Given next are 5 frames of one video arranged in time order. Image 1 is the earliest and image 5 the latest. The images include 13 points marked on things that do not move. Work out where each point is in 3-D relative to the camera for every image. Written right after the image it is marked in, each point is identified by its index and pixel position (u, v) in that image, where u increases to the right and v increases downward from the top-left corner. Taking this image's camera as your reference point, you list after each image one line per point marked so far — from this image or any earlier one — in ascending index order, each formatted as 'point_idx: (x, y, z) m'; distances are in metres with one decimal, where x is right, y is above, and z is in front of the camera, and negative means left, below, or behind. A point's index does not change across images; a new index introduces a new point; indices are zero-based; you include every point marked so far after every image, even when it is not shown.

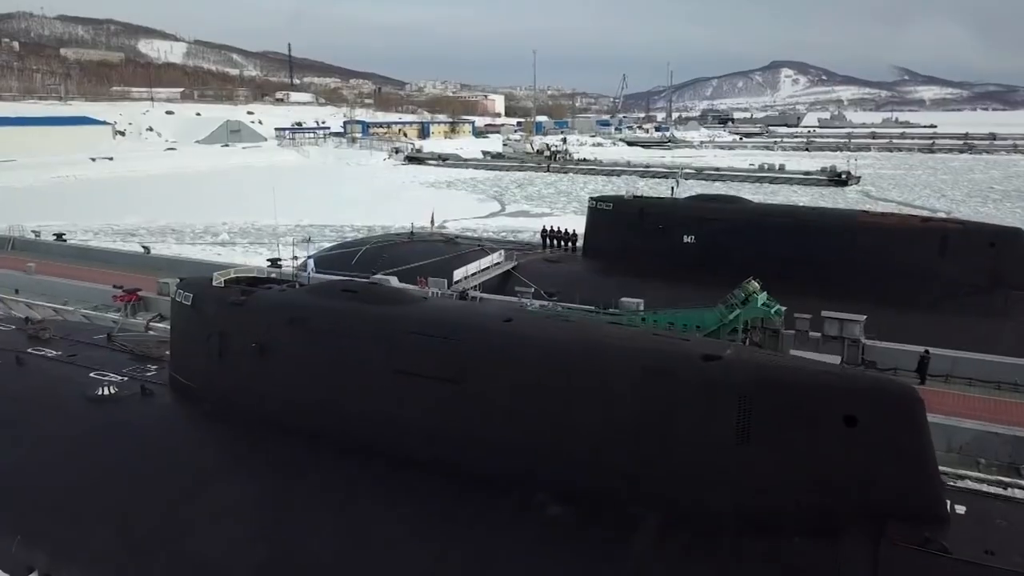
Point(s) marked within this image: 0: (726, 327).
0: (+3.6, -0.7, +13.8) m
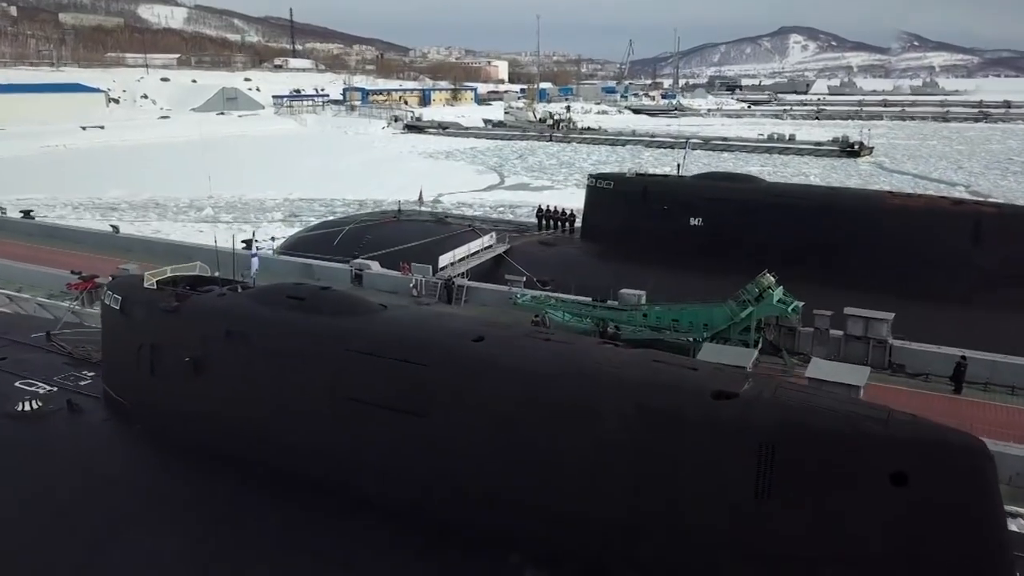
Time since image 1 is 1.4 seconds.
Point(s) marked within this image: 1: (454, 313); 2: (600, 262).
0: (+3.4, -0.6, +12.3) m
1: (-0.6, -0.3, +8.3) m
2: (+1.9, +0.6, +17.6) m
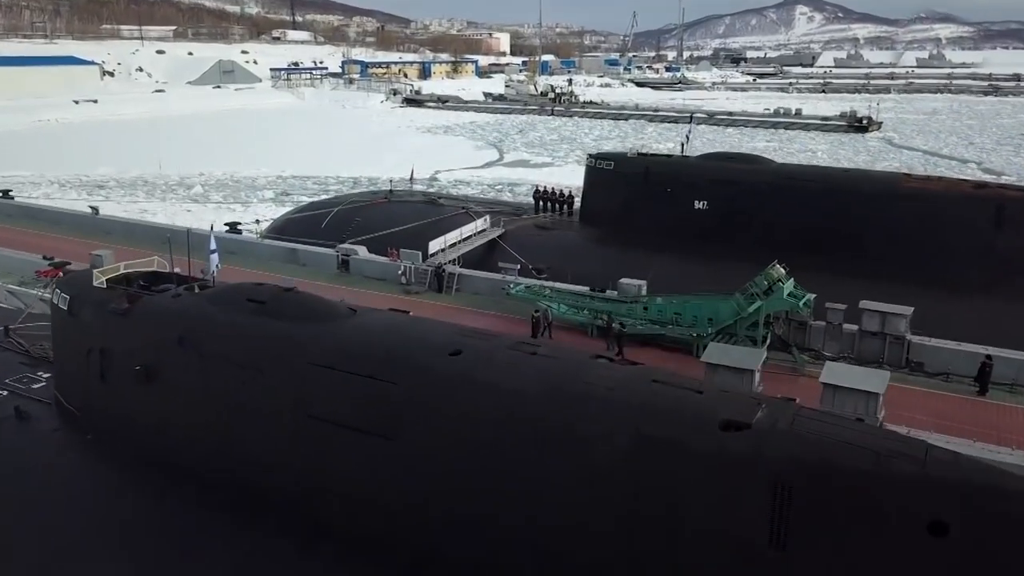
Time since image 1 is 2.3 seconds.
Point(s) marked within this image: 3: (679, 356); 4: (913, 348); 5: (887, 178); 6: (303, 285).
0: (+3.3, -0.5, +11.5) m
1: (-0.7, -0.3, +7.5) m
2: (+1.8, +0.8, +16.7) m
3: (+2.5, -1.0, +12.1) m
4: (+5.7, -0.9, +11.5) m
5: (+6.7, +1.9, +14.5) m
6: (-4.1, 0.0, +16.0) m
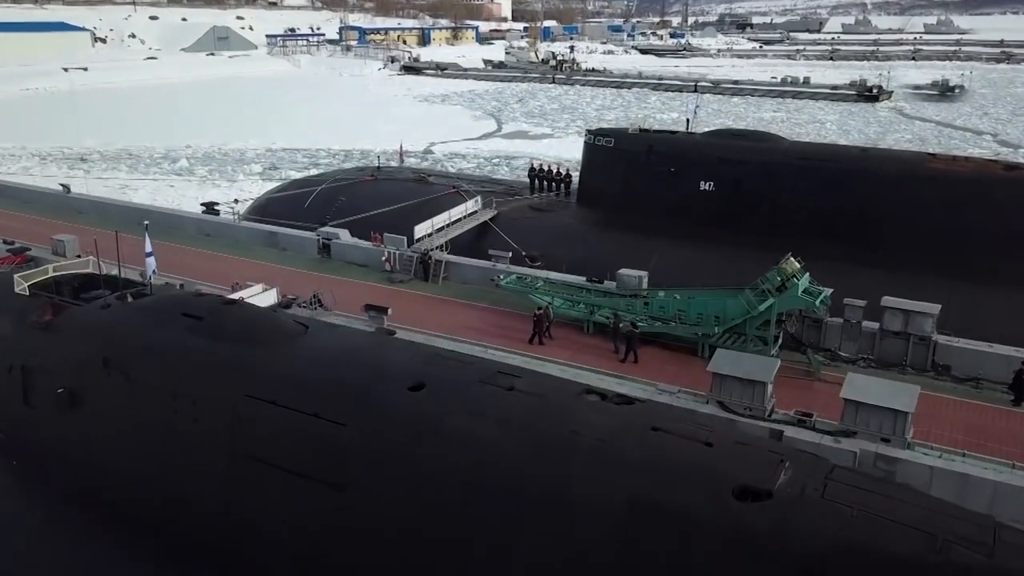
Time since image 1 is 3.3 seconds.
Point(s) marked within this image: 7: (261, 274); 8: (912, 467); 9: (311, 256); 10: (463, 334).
0: (+3.1, -0.4, +10.5) m
1: (-0.9, -0.4, +6.5) m
2: (+1.6, +1.1, +15.6) m
3: (+2.3, -0.9, +11.1) m
4: (+5.5, -0.8, +10.4) m
5: (+6.5, +2.1, +13.3) m
6: (-4.3, +0.3, +15.0) m
7: (-4.6, +0.3, +15.0) m
8: (+3.8, -1.7, +7.7) m
9: (-3.9, +0.6, +15.9) m
10: (-0.7, -0.7, +11.9) m
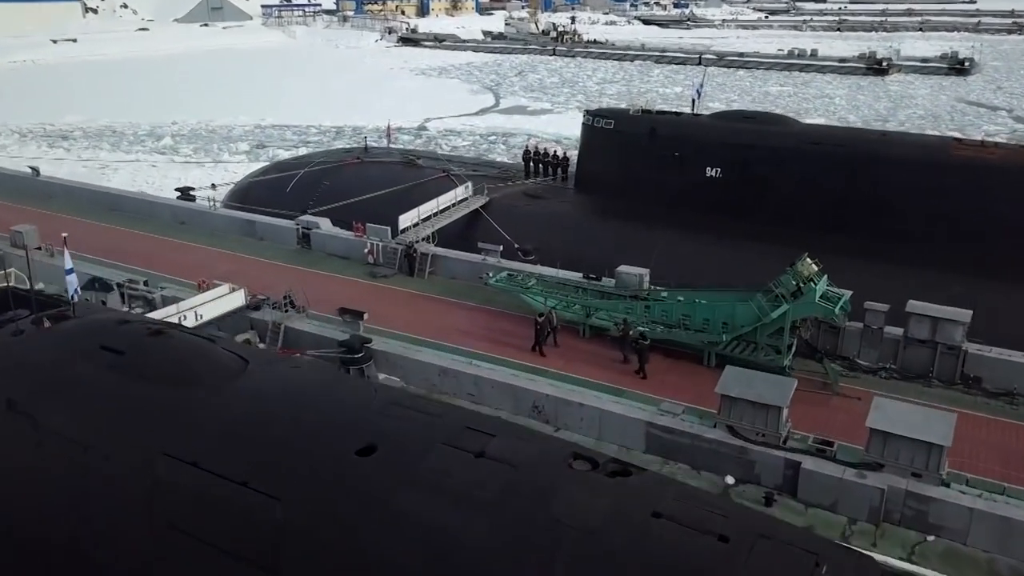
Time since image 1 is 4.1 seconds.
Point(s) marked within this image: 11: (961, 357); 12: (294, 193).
0: (+3.0, -0.5, +9.5) m
1: (-1.1, -0.6, +5.5) m
2: (+1.5, +1.2, +14.6) m
3: (+2.2, -1.0, +10.1) m
4: (+5.4, -0.9, +9.5) m
5: (+6.4, +2.2, +12.3) m
6: (-4.4, +0.4, +14.0) m
7: (-4.8, +0.4, +14.1) m
8: (+3.7, -1.8, +6.8) m
9: (-4.1, +0.8, +14.9) m
10: (-0.9, -0.7, +11.0) m
11: (+5.2, -0.8, +9.5) m
12: (-4.8, +2.1, +17.5) m
